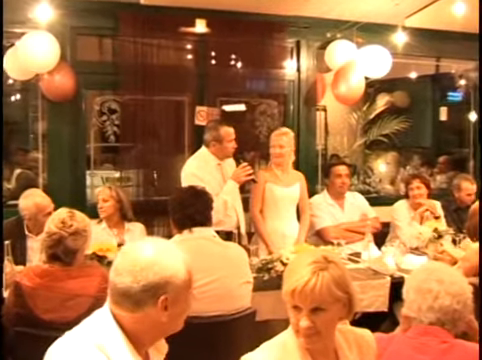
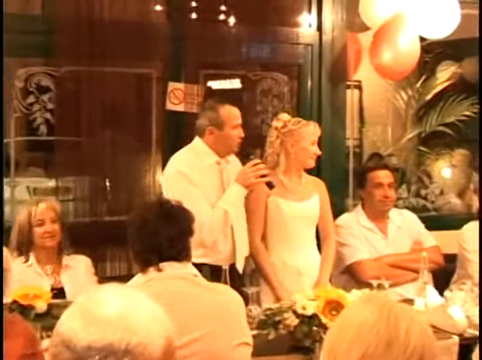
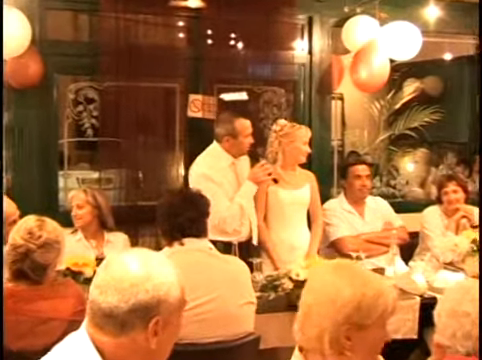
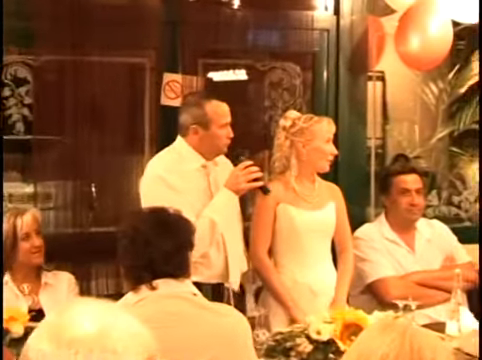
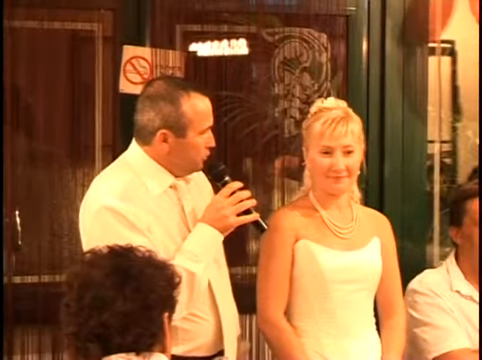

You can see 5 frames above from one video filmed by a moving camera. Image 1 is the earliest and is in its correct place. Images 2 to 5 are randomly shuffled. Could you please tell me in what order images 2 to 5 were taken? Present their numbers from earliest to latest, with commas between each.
3, 2, 4, 5
